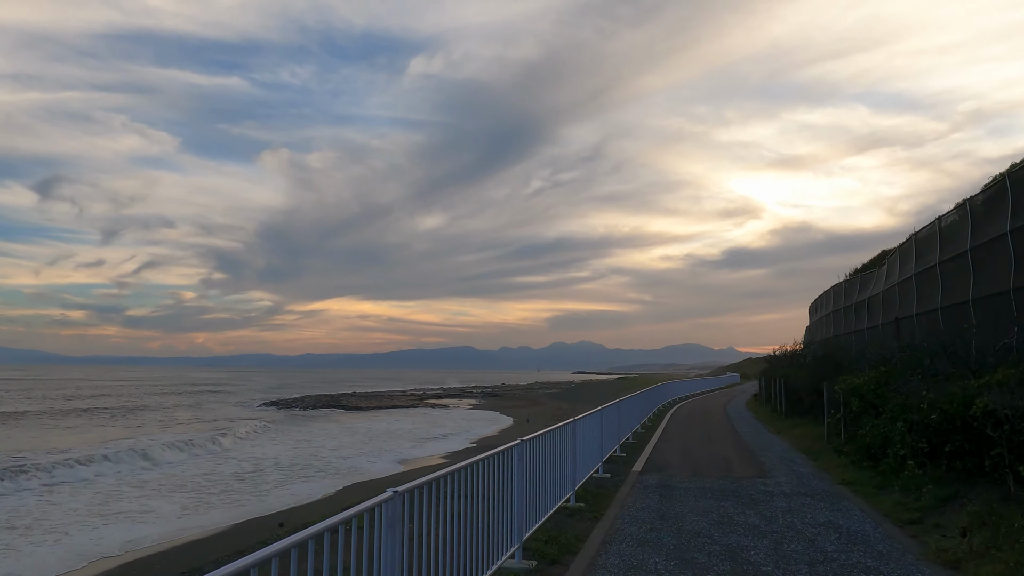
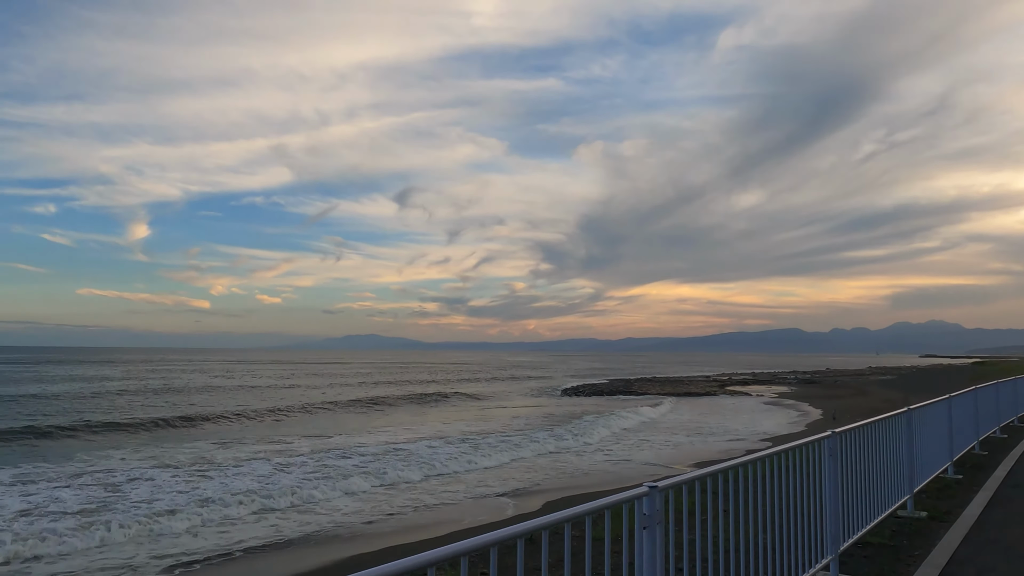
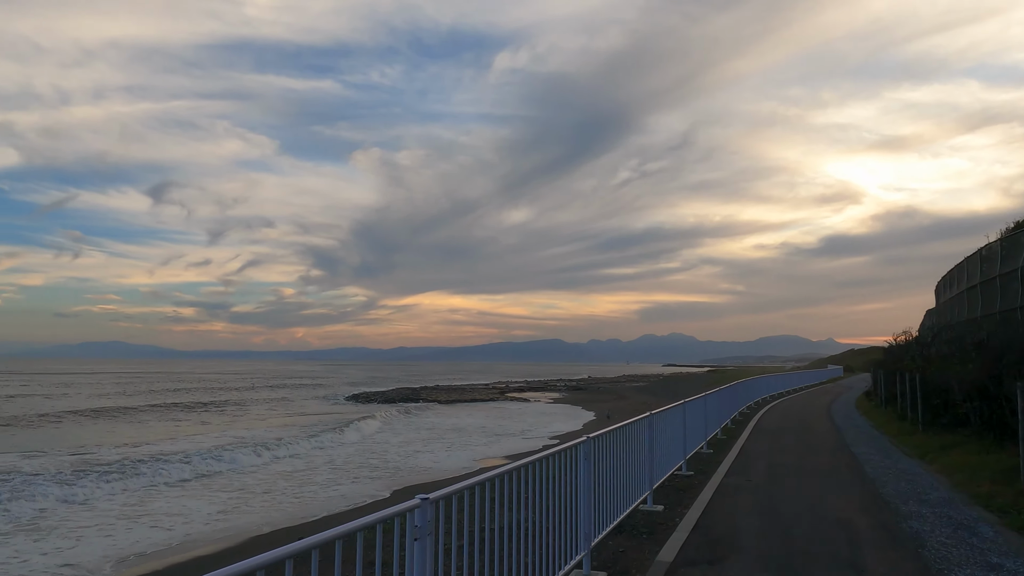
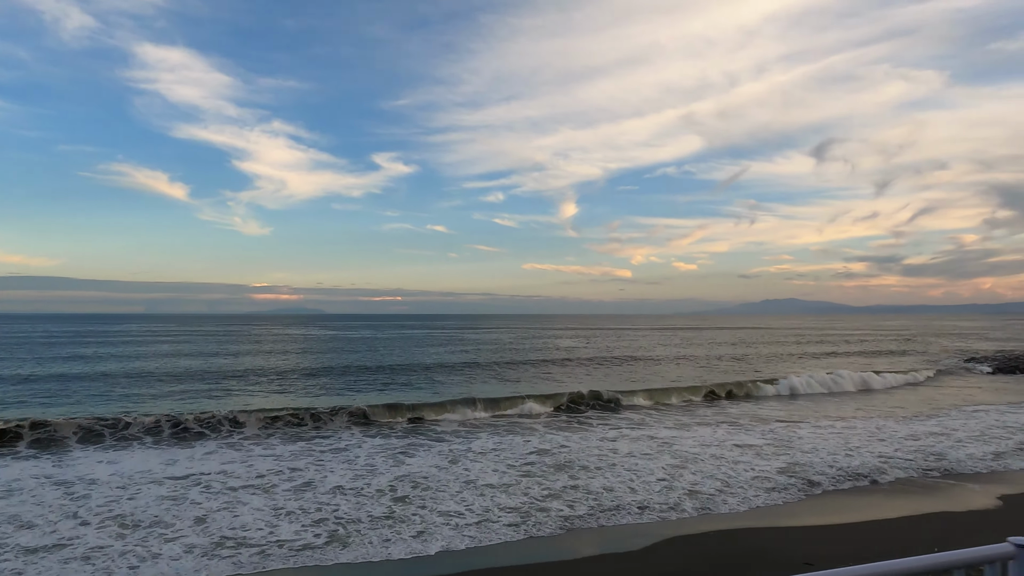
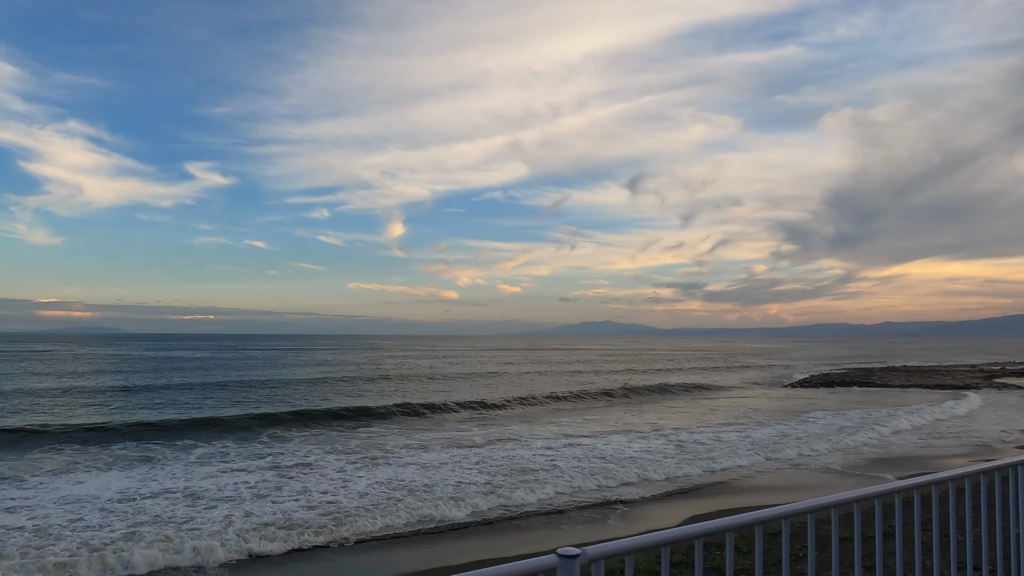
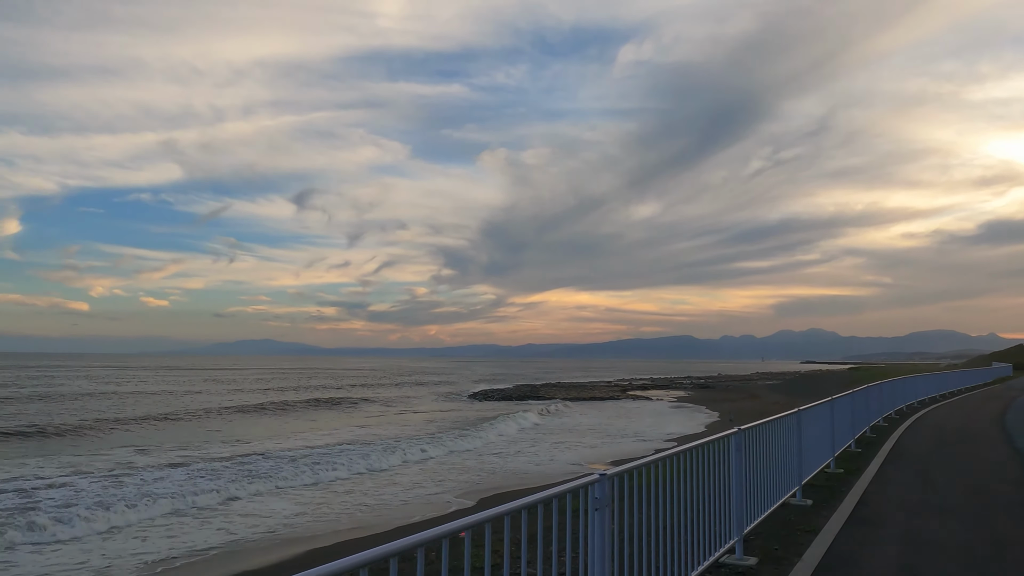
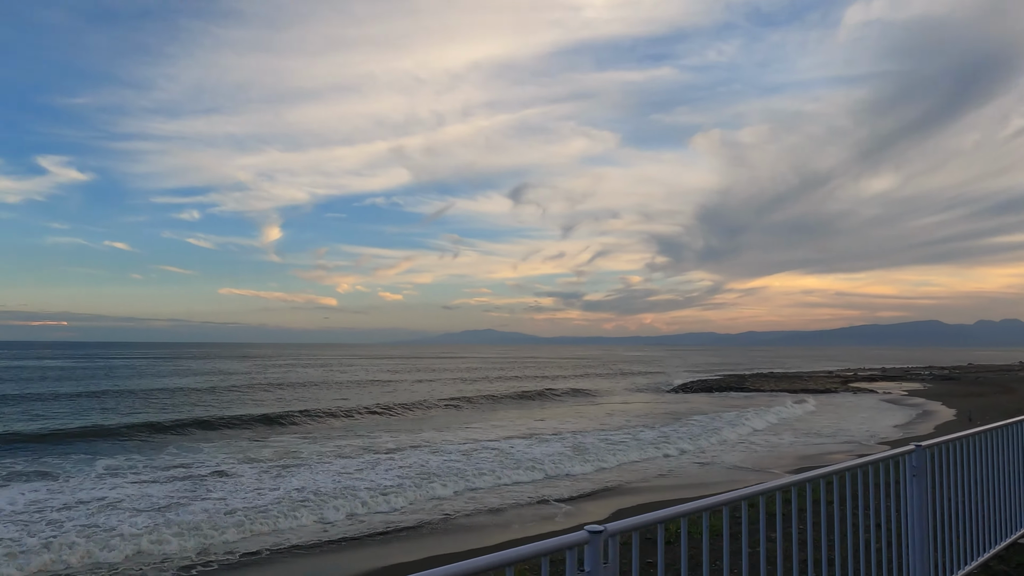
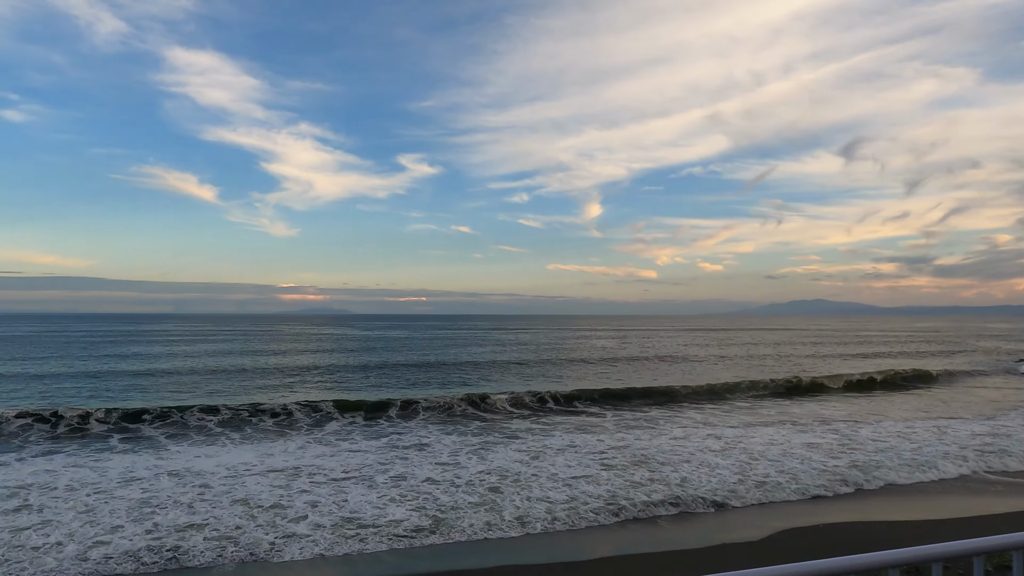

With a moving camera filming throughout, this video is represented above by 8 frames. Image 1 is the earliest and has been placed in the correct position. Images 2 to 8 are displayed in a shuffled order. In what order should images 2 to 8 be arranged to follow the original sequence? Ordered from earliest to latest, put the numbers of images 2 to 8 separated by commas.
3, 6, 2, 7, 5, 8, 4
